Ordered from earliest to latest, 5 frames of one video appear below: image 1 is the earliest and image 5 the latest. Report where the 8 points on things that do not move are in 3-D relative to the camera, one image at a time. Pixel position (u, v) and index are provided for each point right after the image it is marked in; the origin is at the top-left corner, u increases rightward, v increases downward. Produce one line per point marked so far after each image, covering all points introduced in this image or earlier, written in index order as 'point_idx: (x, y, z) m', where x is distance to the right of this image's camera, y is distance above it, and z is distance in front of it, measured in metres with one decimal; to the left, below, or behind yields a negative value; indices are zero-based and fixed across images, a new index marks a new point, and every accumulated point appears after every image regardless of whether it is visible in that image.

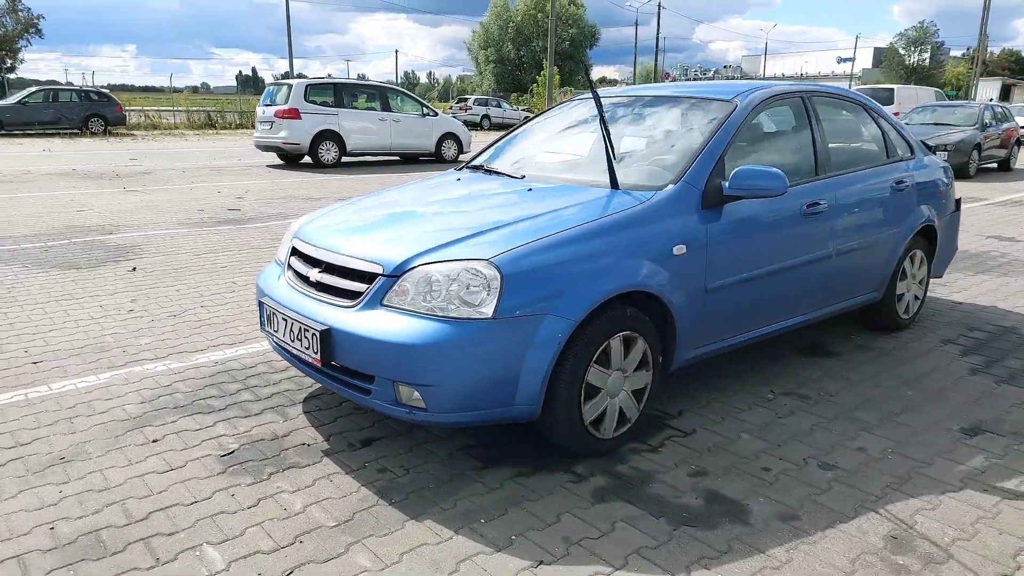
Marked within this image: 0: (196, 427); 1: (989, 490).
0: (-1.5, -0.6, +3.4) m
1: (+1.9, -0.8, +3.0) m
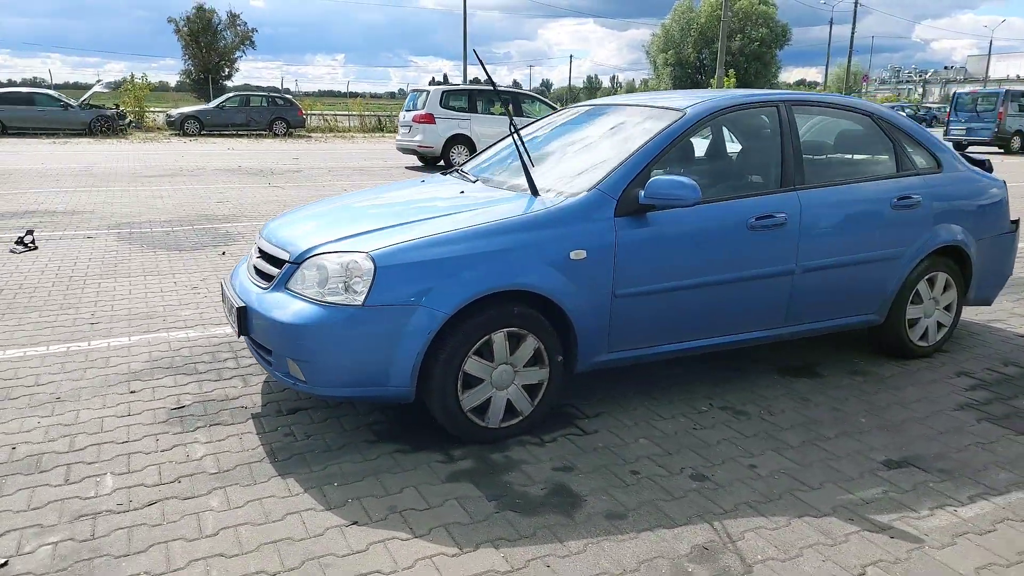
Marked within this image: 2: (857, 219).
0: (-1.9, -0.5, +4.0) m
1: (+1.3, -0.9, +2.8) m
2: (+2.0, +0.4, +4.2) m
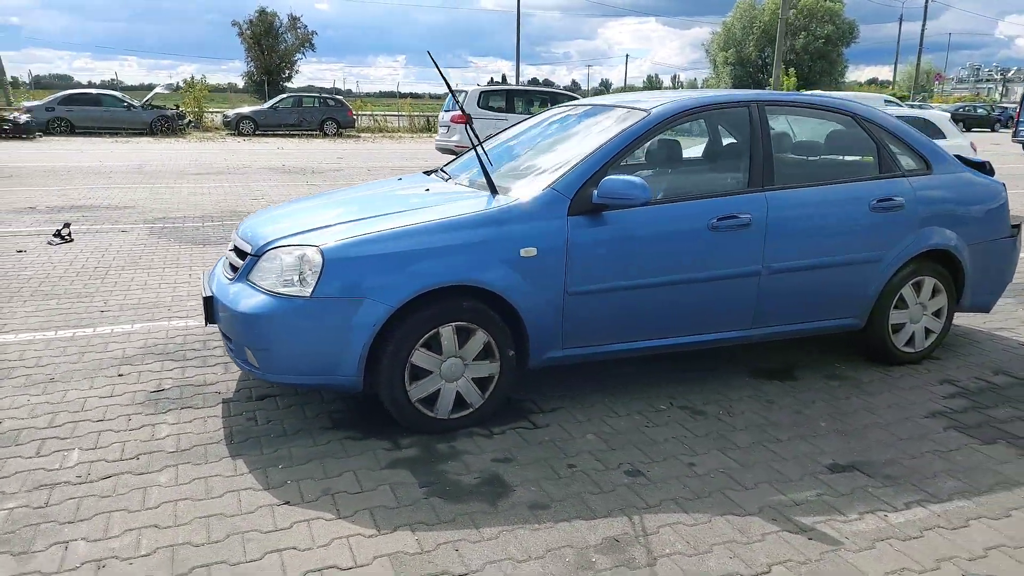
0: (-2.0, -0.5, +4.3) m
1: (+1.0, -0.9, +2.9) m
2: (+1.8, +0.4, +4.2) m
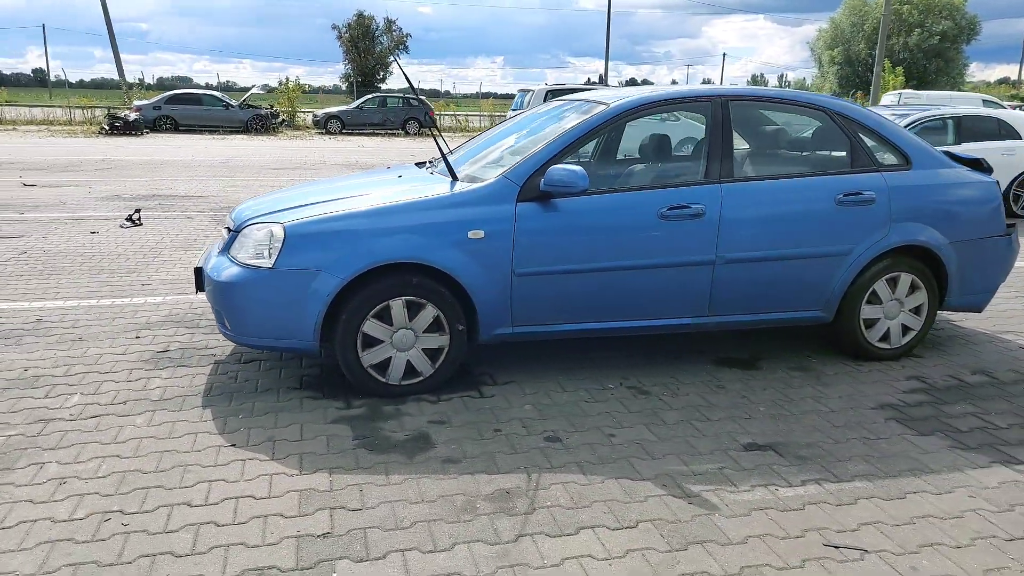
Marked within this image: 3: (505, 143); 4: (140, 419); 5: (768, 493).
0: (-2.2, -0.3, +4.8) m
1: (+0.6, -0.8, +3.0) m
2: (+1.6, +0.4, +4.3) m
3: (0.0, +0.9, +4.5) m
4: (-1.8, -0.6, +3.5) m
5: (+1.0, -0.8, +3.0) m
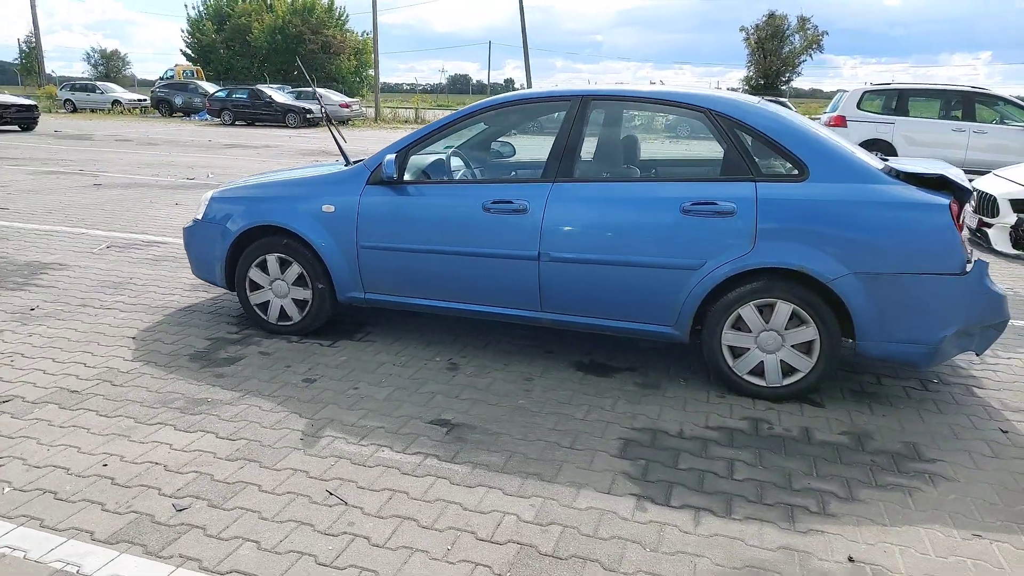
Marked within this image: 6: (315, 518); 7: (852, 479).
0: (-2.4, +0.1, +6.6) m
1: (-1.0, -0.7, +3.6) m
2: (+0.6, +0.4, +4.1) m
3: (-0.6, +1.0, +5.1) m
4: (-2.8, -0.2, +5.2) m
5: (-0.6, -0.7, +3.4) m
6: (-0.7, -0.9, +2.8) m
7: (+1.5, -0.9, +3.3) m
